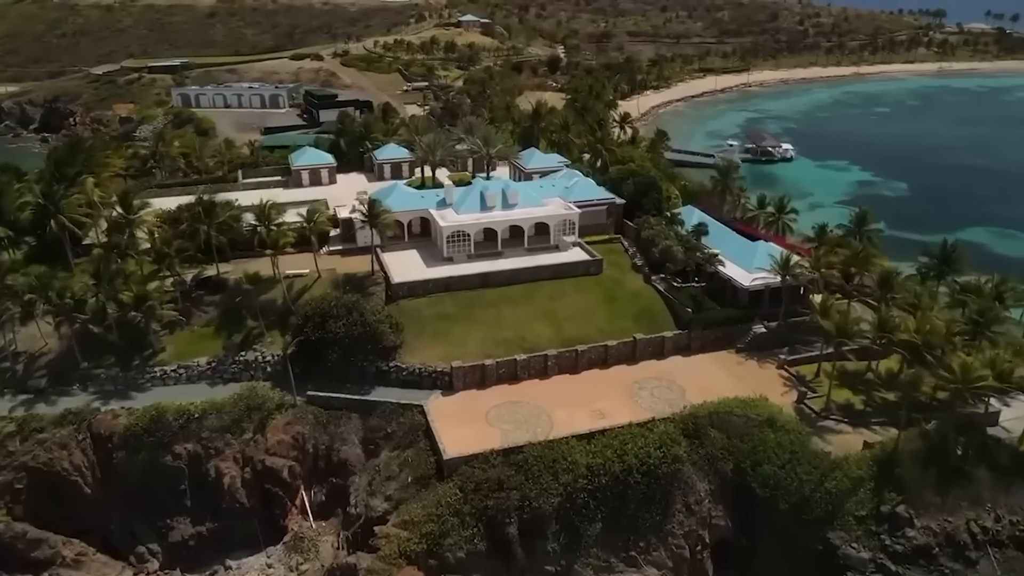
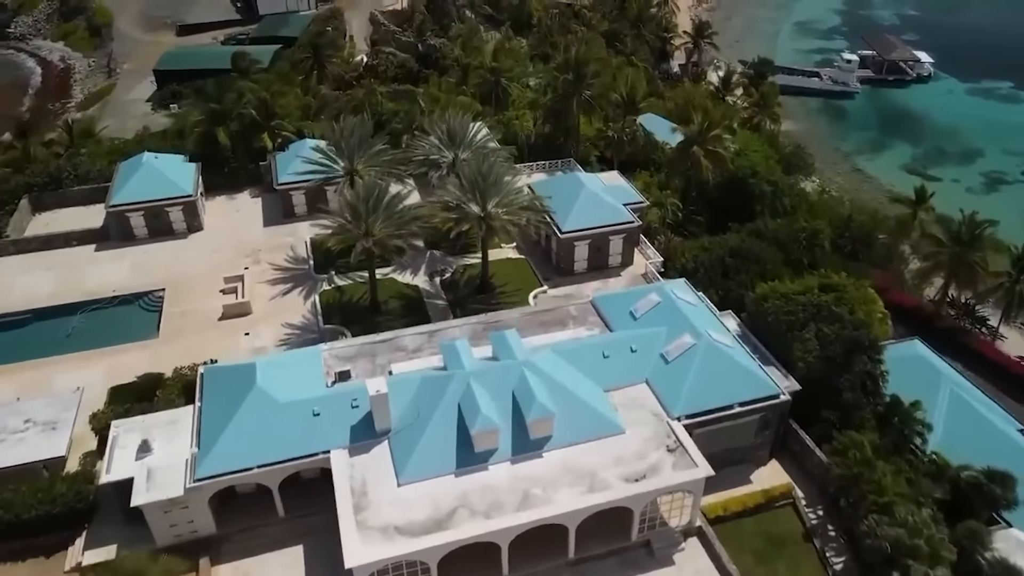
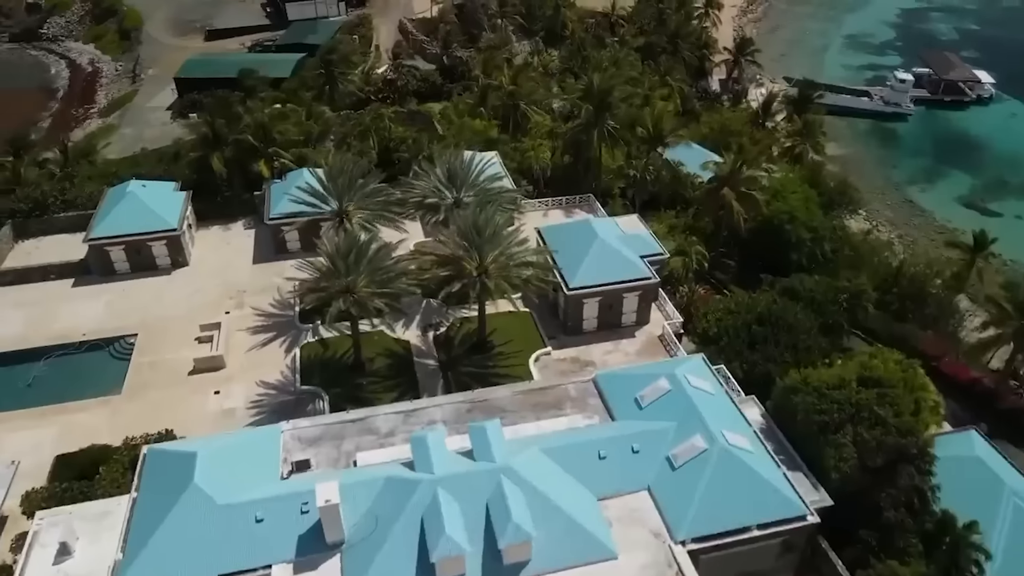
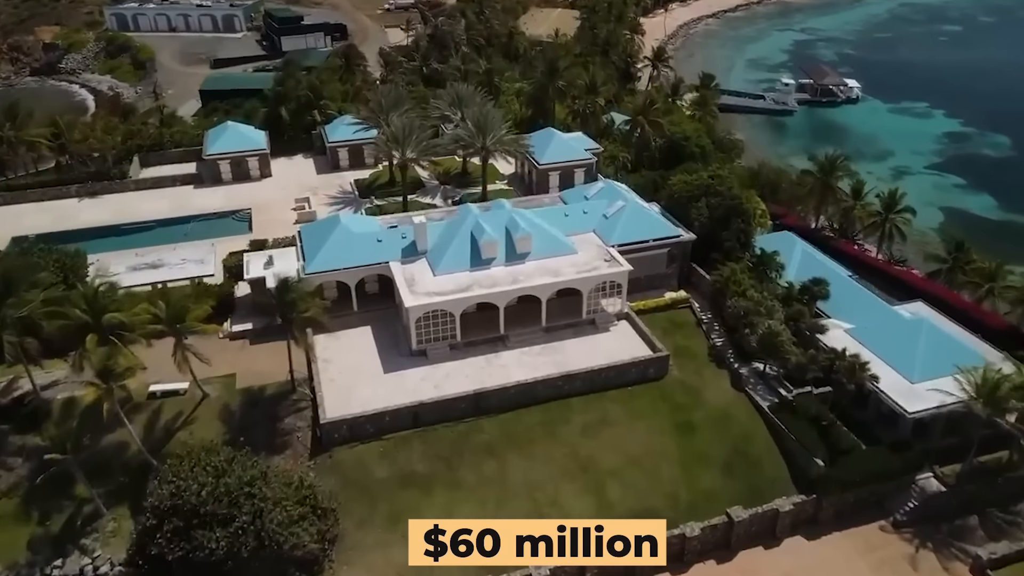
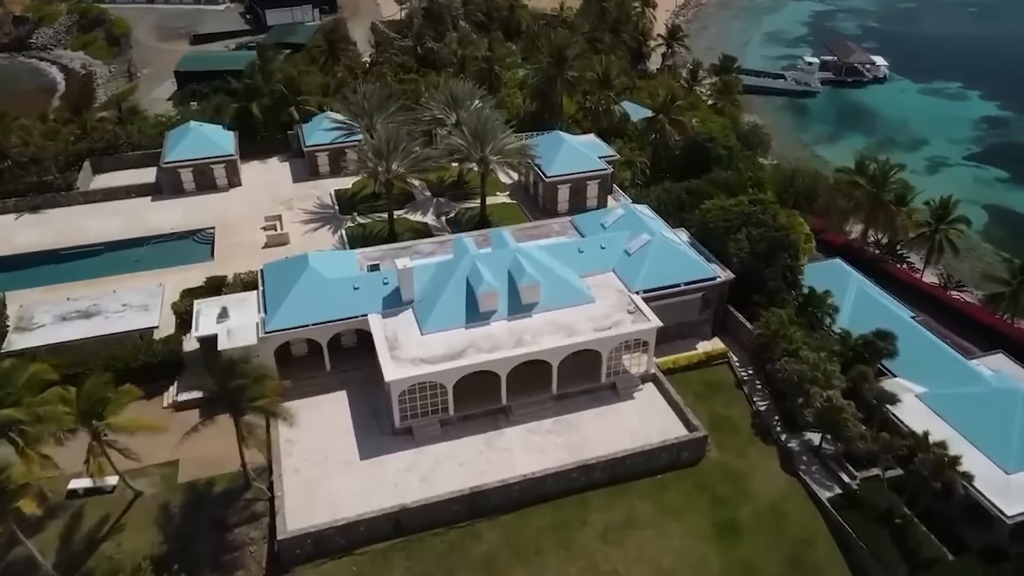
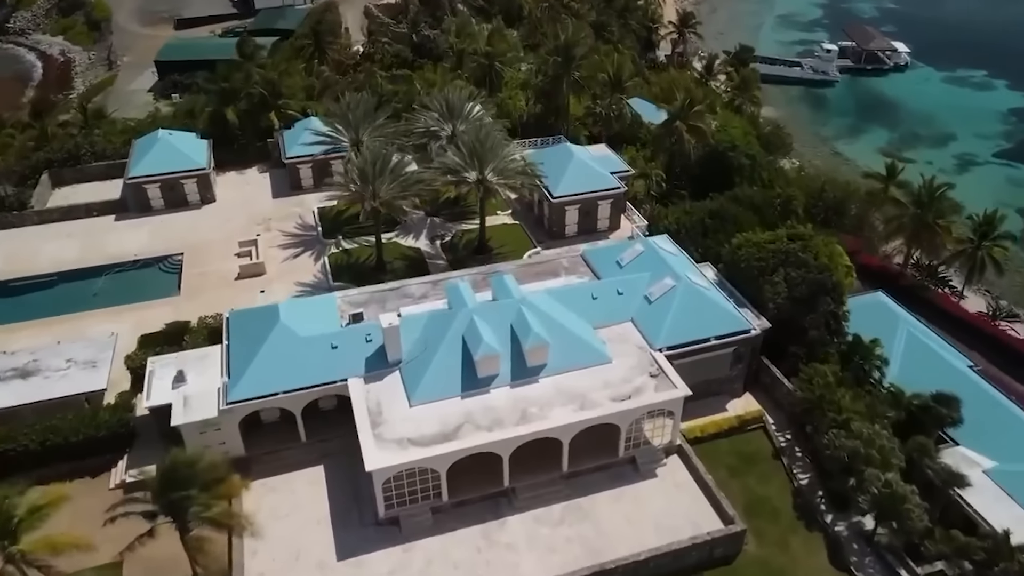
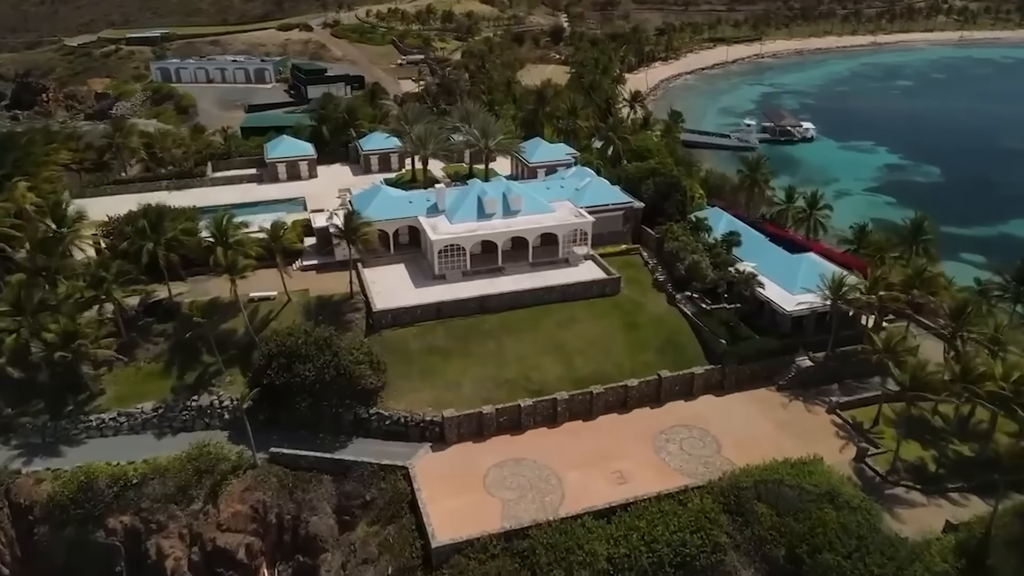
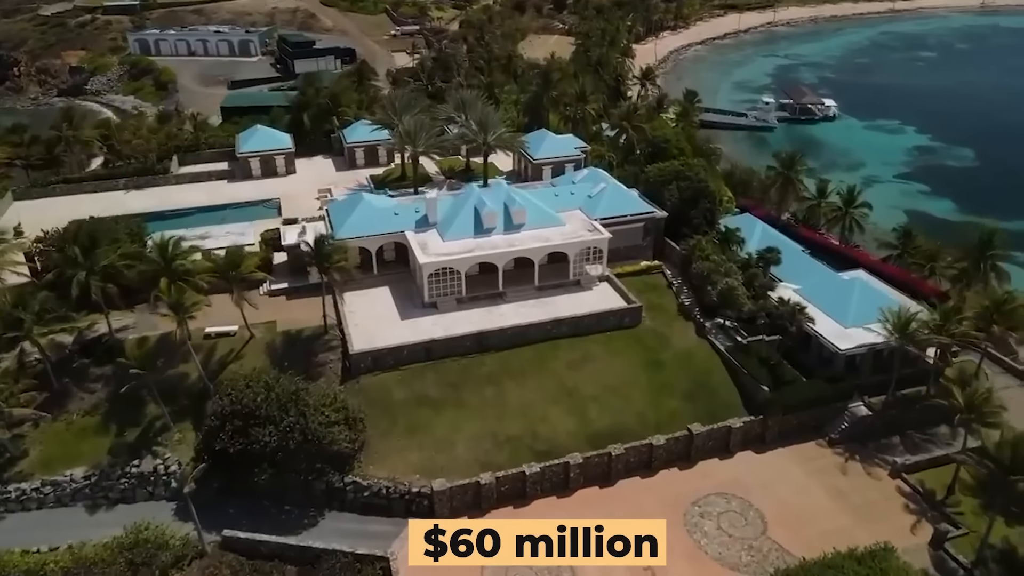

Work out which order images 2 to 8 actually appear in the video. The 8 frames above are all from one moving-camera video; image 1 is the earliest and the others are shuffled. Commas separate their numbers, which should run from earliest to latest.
7, 8, 4, 5, 6, 2, 3
